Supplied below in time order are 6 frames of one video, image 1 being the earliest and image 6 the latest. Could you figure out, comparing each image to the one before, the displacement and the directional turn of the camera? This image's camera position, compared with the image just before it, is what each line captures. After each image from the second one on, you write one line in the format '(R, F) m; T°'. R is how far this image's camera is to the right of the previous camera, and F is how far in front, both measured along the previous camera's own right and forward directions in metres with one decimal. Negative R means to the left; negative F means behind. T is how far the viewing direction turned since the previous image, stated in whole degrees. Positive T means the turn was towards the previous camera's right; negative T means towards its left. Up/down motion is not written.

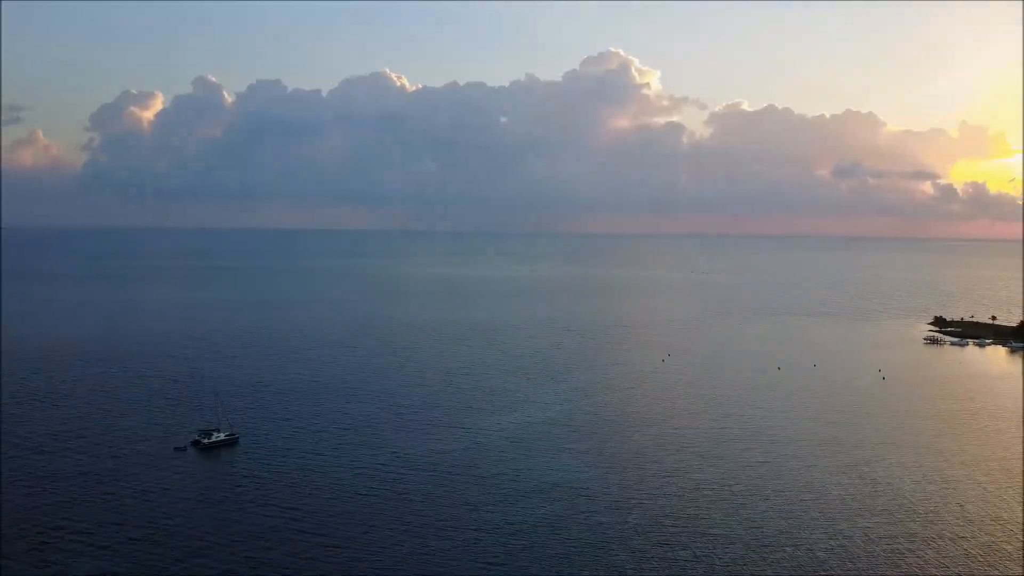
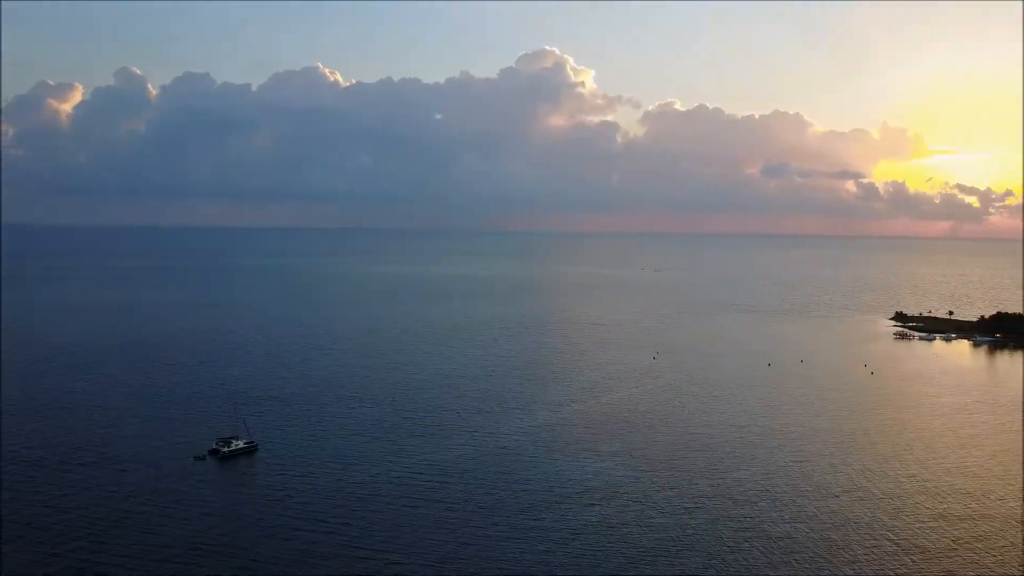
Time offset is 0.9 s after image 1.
(-4.5, +0.7) m; +4°
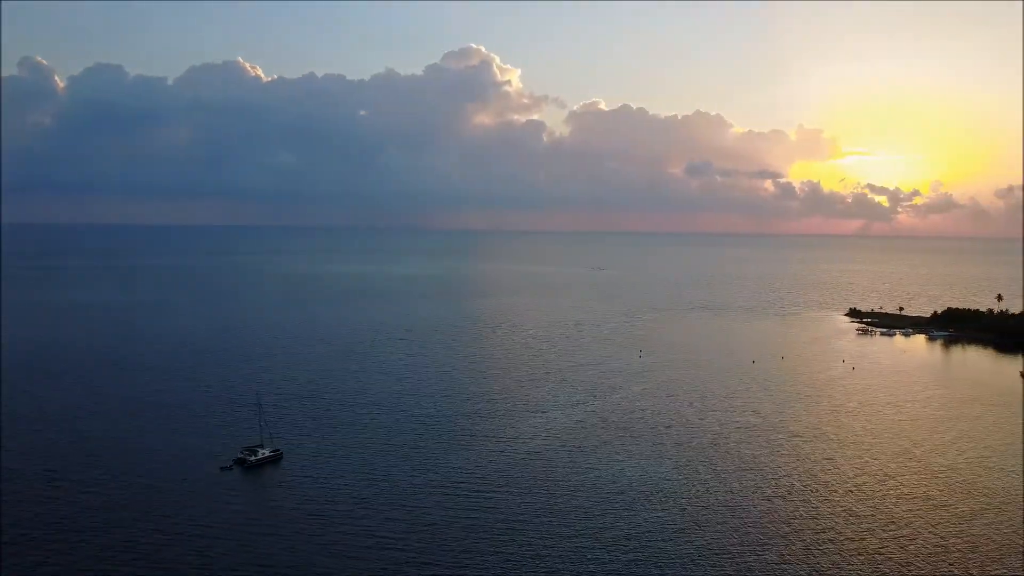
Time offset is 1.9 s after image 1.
(-5.0, +0.6) m; +5°
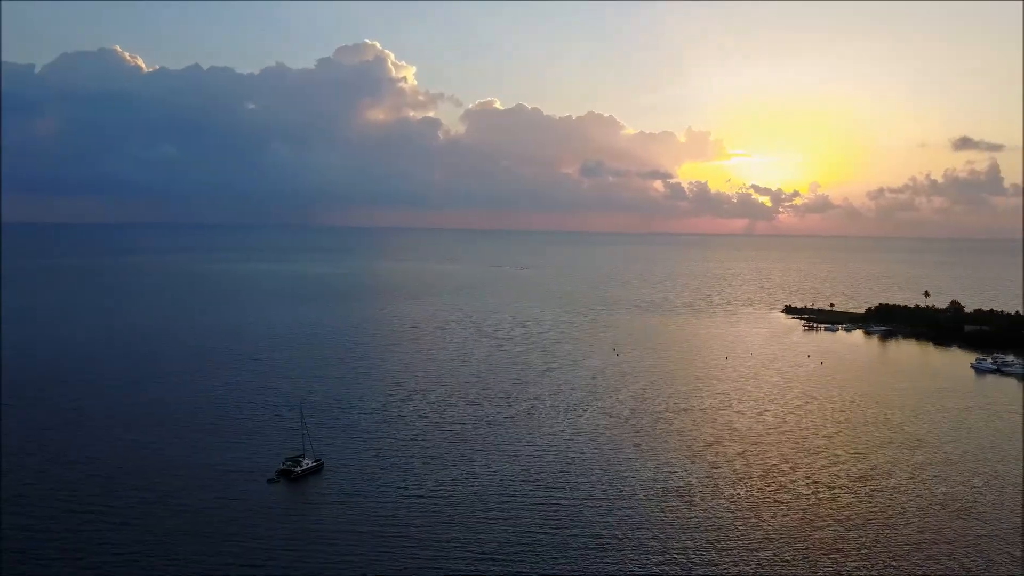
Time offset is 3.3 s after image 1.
(-6.9, +0.6) m; +7°
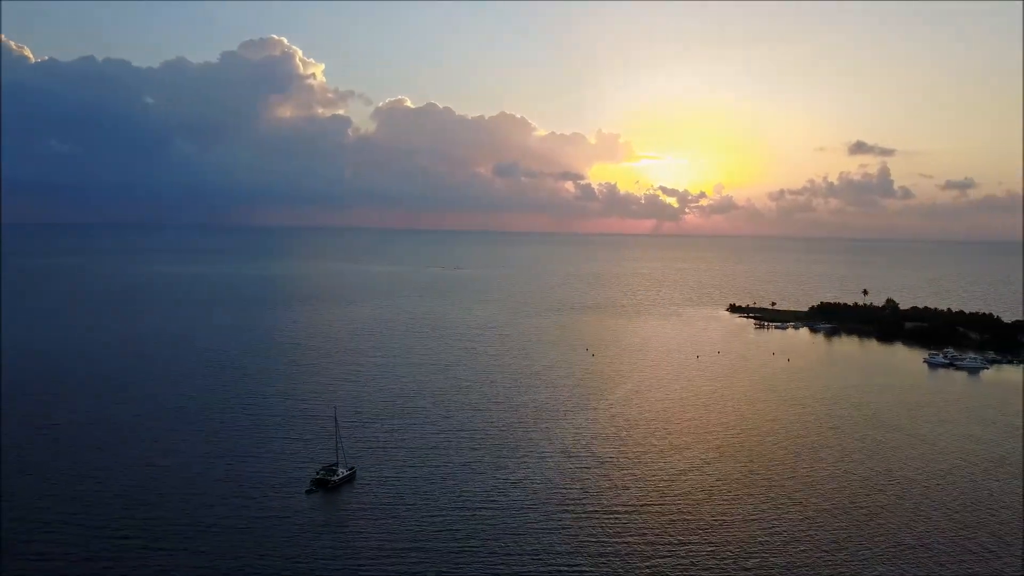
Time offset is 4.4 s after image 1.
(-5.5, +0.3) m; +6°
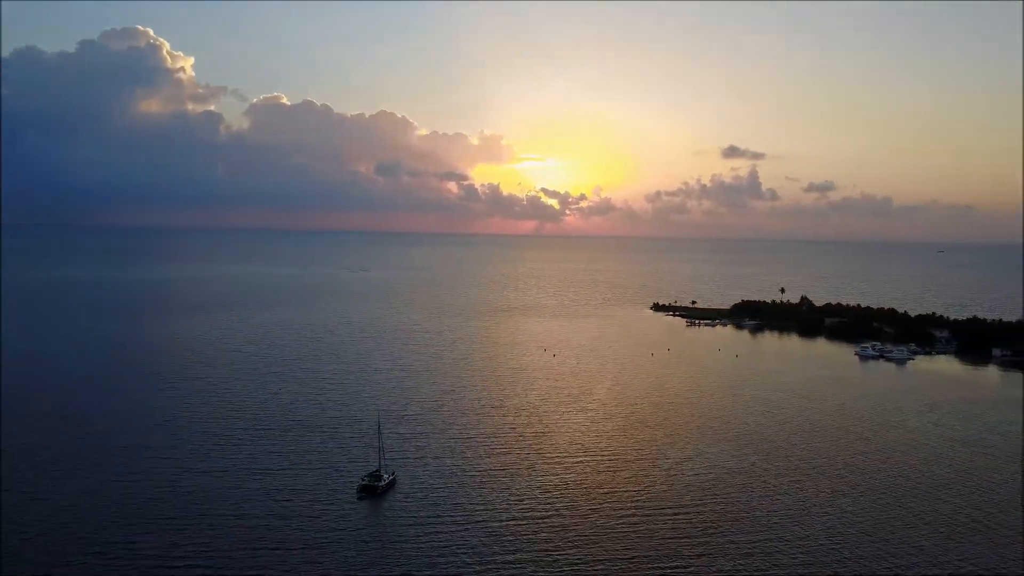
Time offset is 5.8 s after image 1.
(-6.8, -0.4) m; +8°
